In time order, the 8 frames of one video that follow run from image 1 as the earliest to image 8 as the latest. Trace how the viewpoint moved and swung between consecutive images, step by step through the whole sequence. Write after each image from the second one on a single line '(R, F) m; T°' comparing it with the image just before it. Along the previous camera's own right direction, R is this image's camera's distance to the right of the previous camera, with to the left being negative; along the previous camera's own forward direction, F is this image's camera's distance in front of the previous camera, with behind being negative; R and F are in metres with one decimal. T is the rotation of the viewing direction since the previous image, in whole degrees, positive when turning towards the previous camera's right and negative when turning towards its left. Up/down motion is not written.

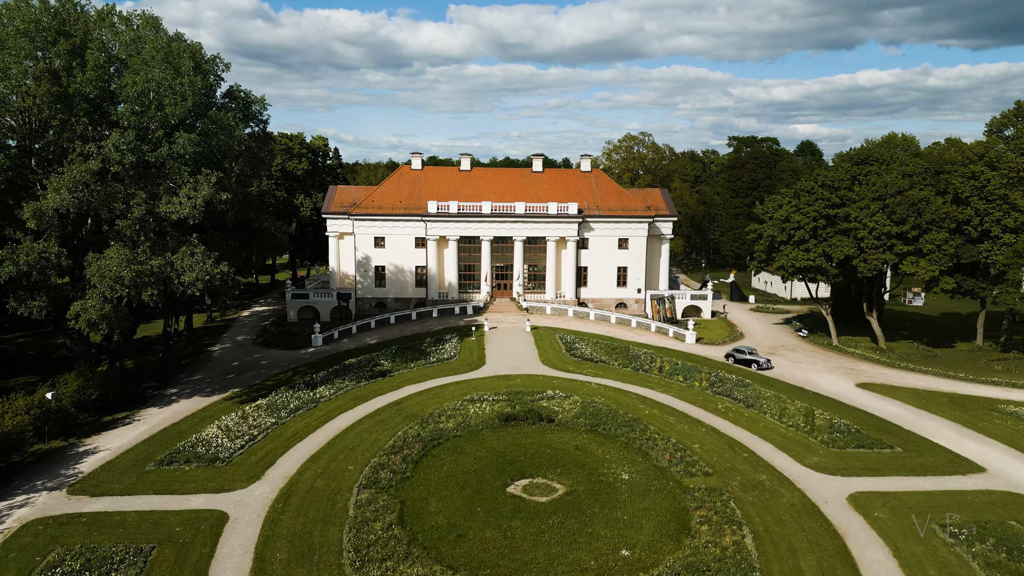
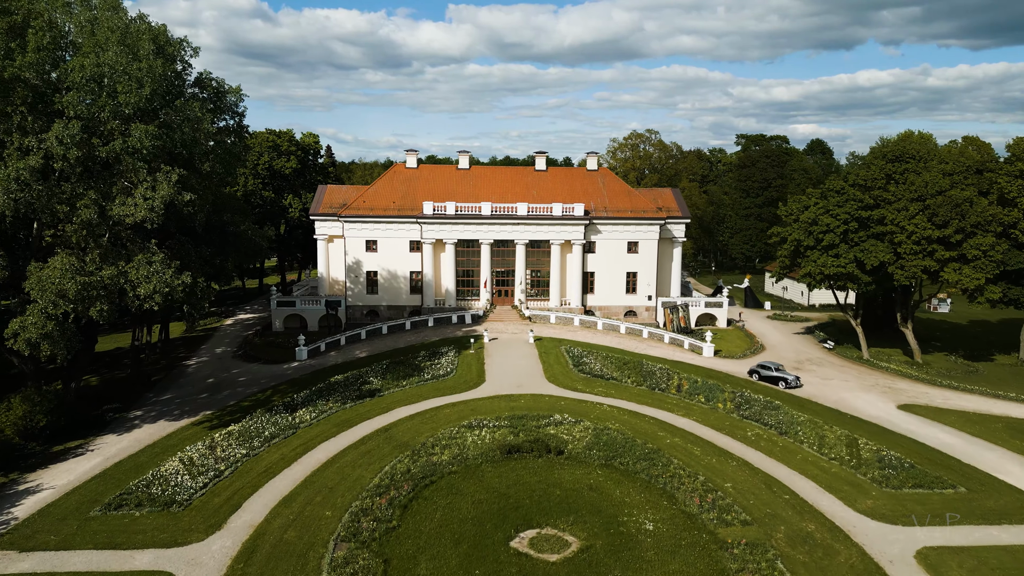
(-0.2, +3.9) m; 0°
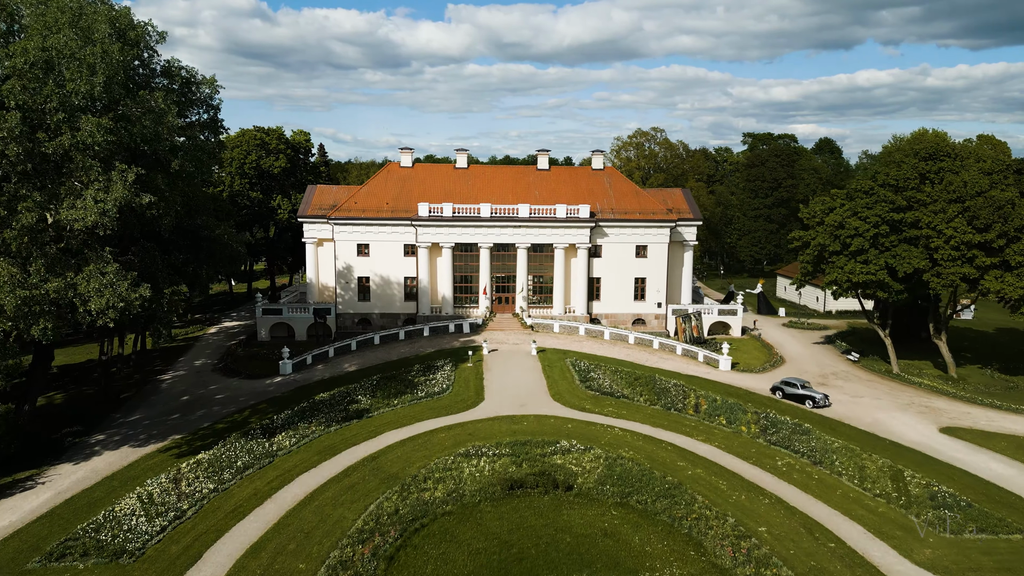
(-0.1, +3.2) m; 0°
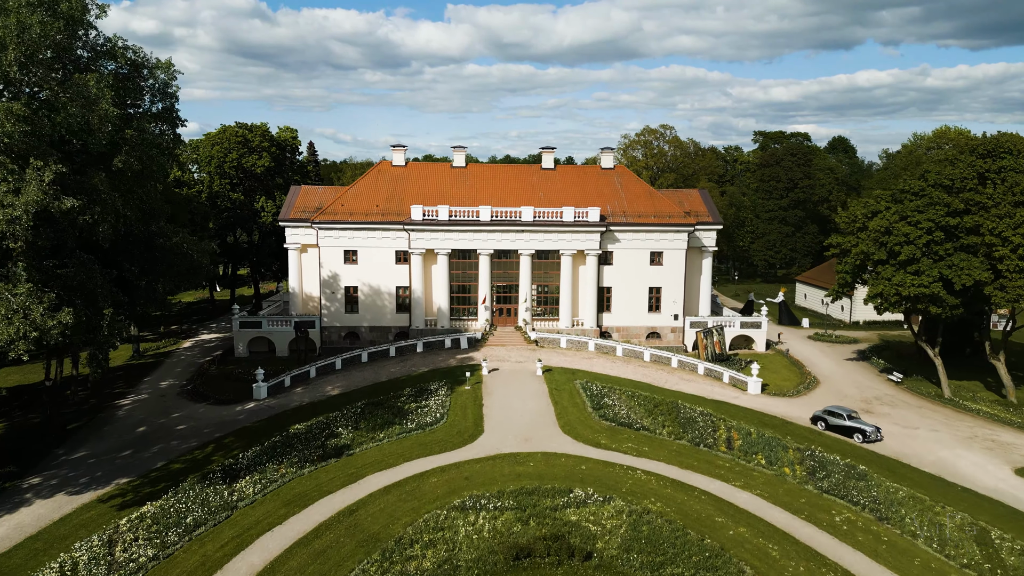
(-0.2, +4.5) m; 0°
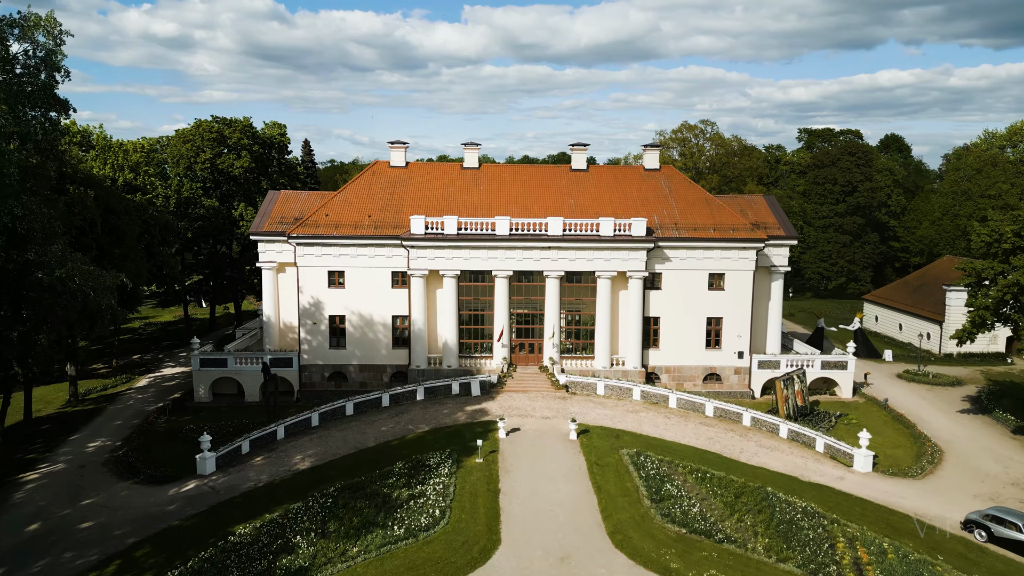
(-0.4, +8.9) m; -1°
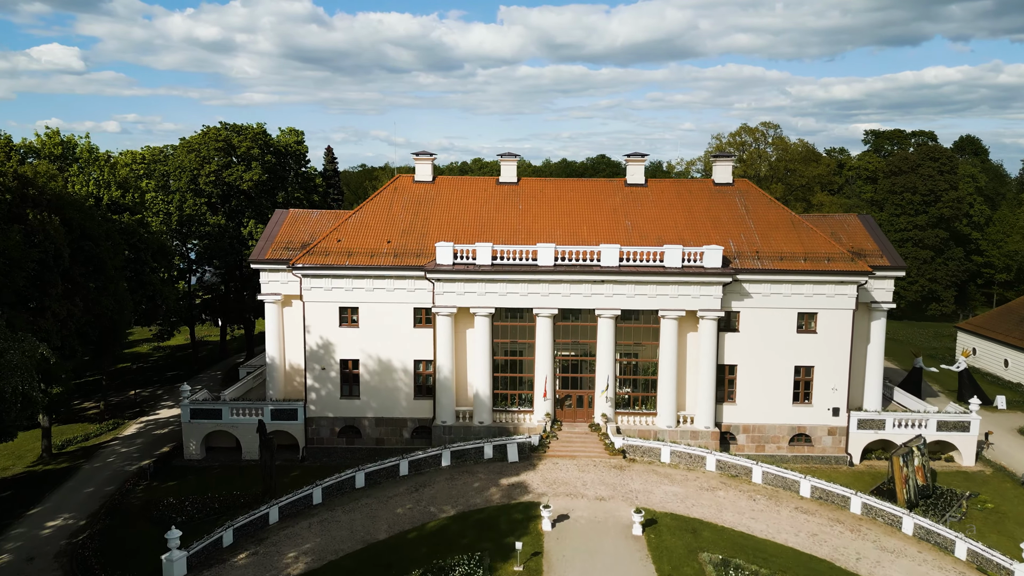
(-0.5, +6.1) m; -3°
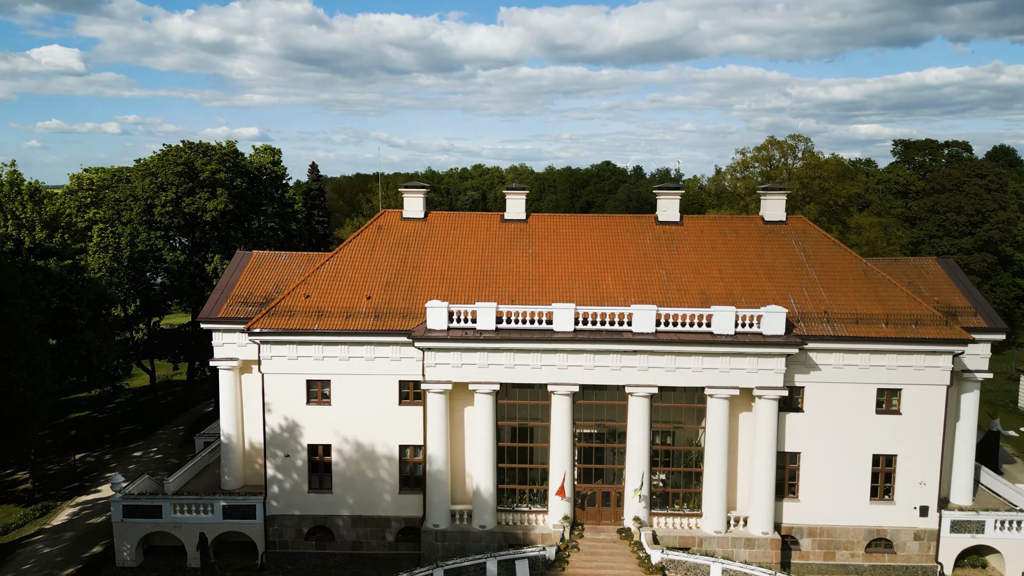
(-0.3, +6.0) m; 0°
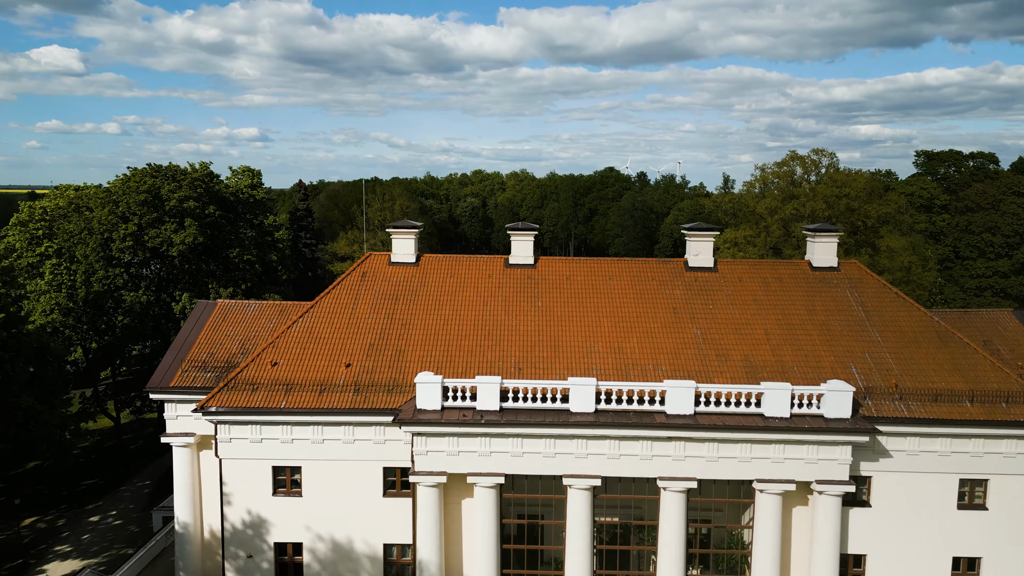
(-0.2, +4.2) m; 0°
